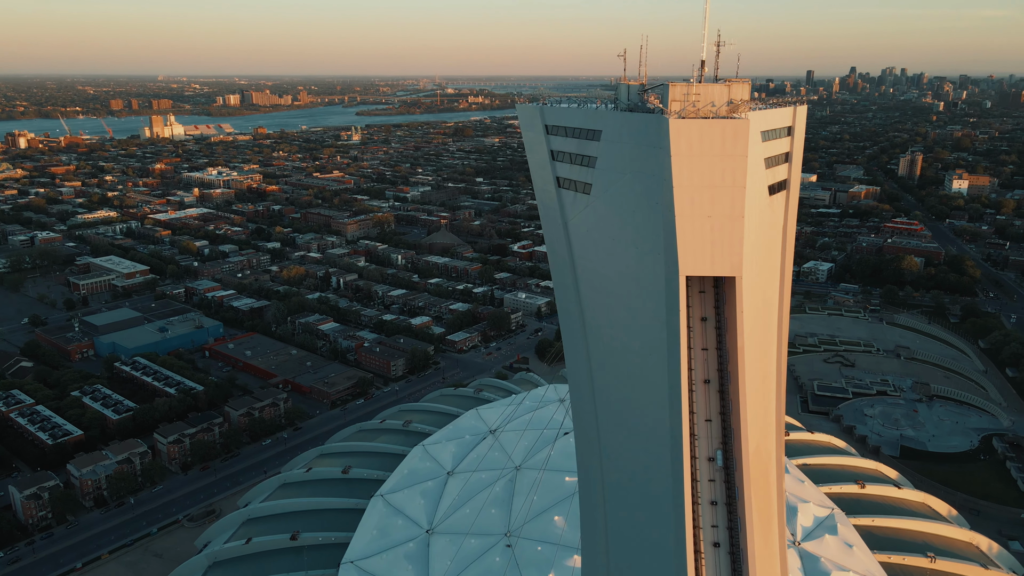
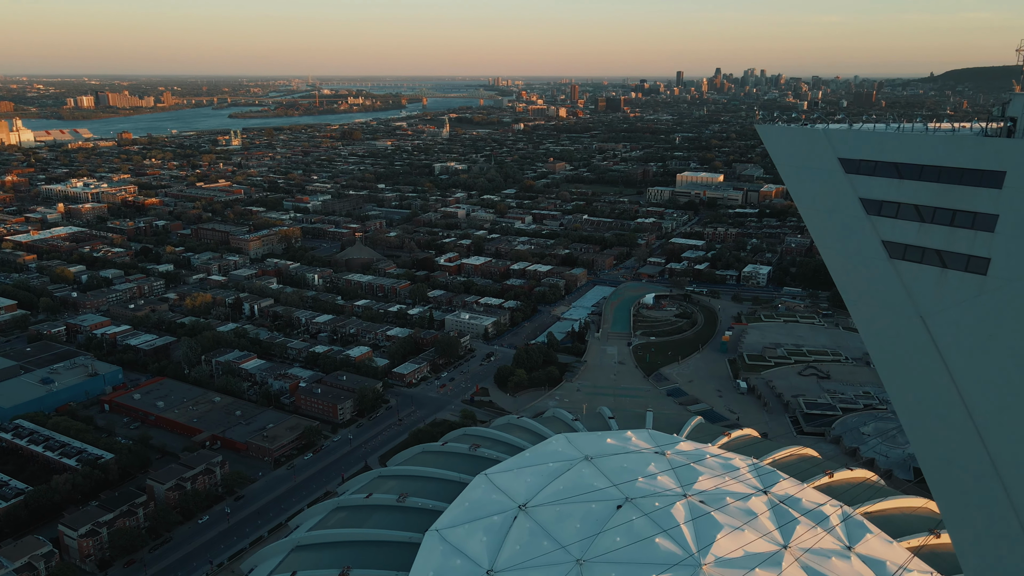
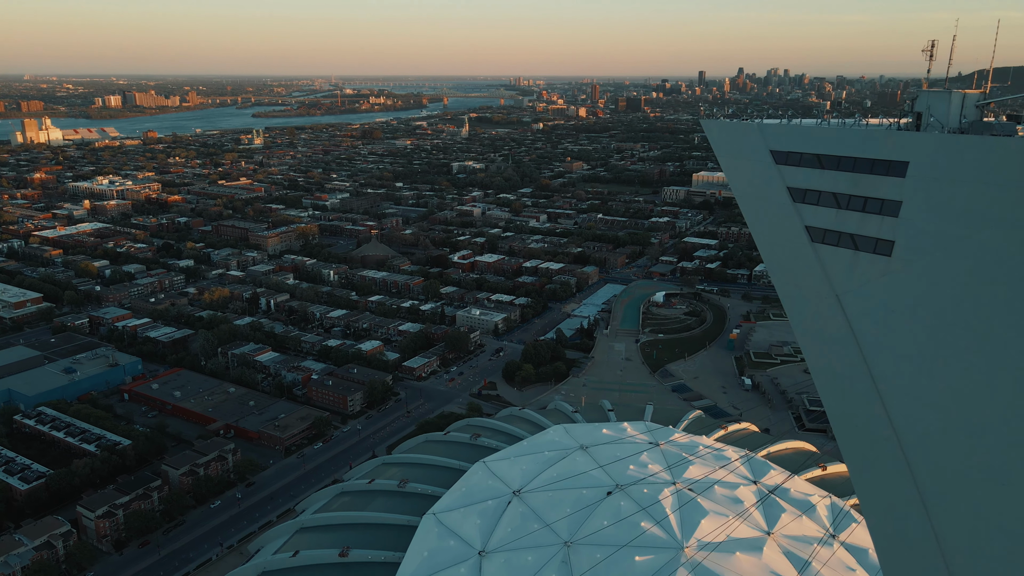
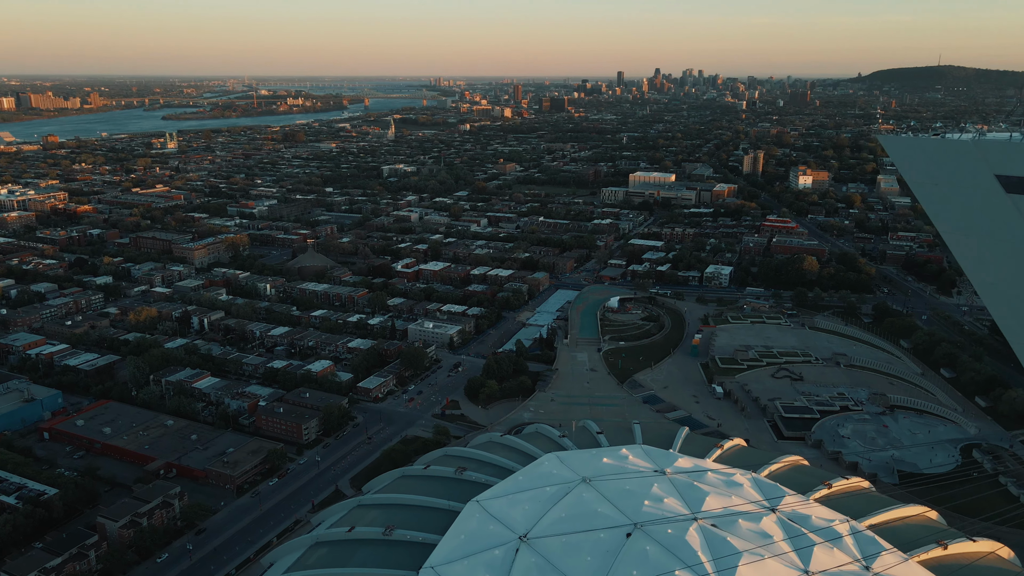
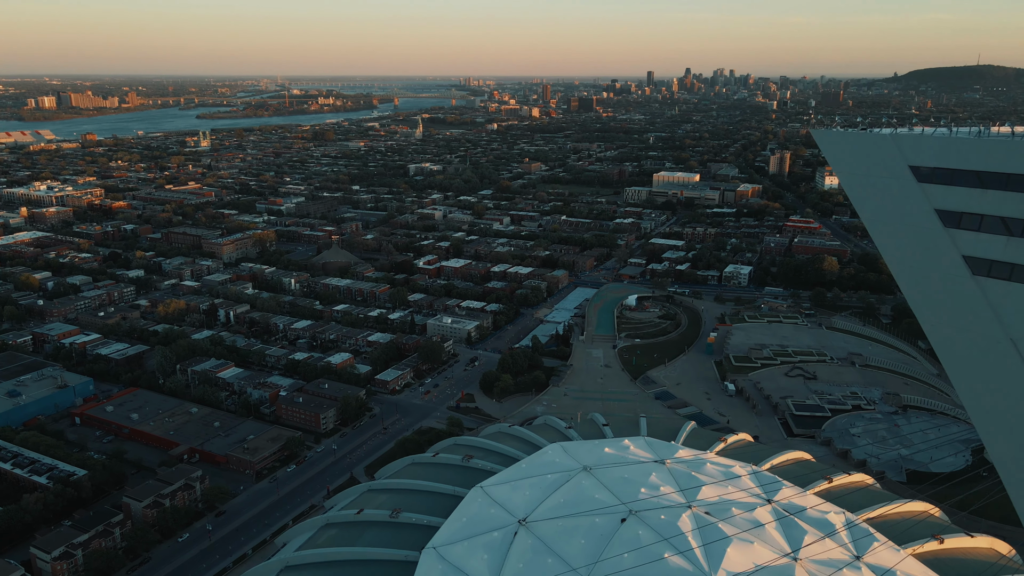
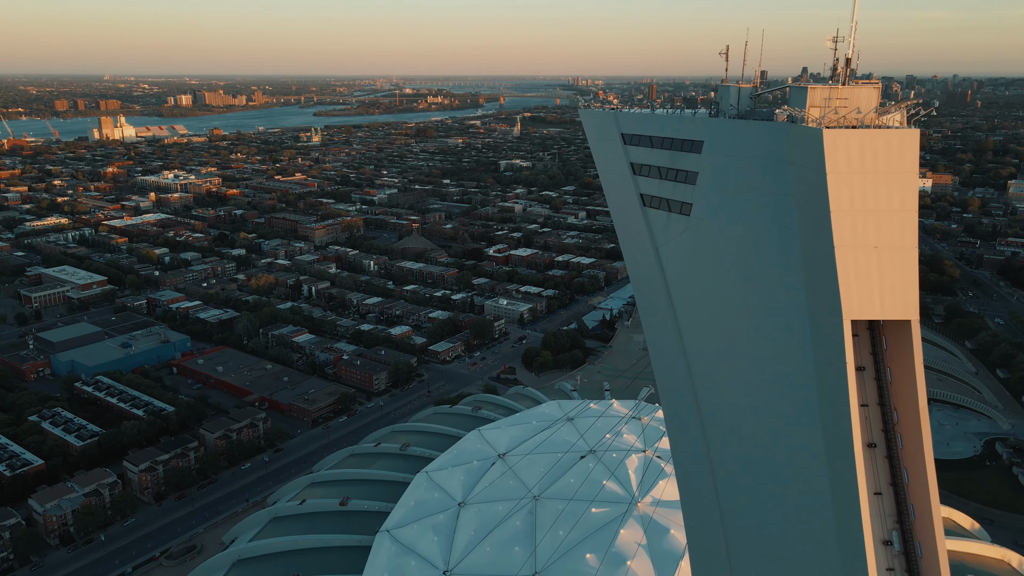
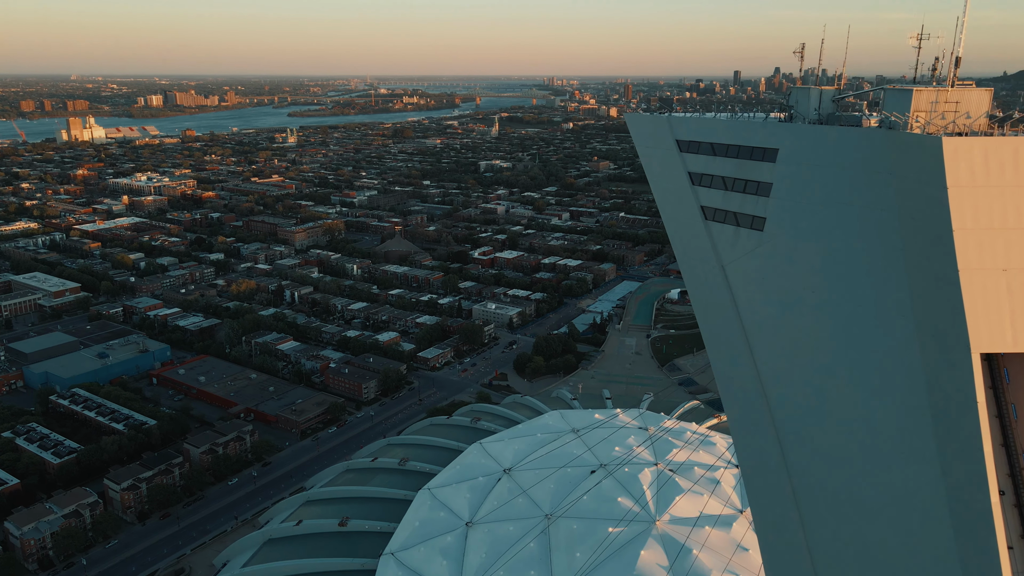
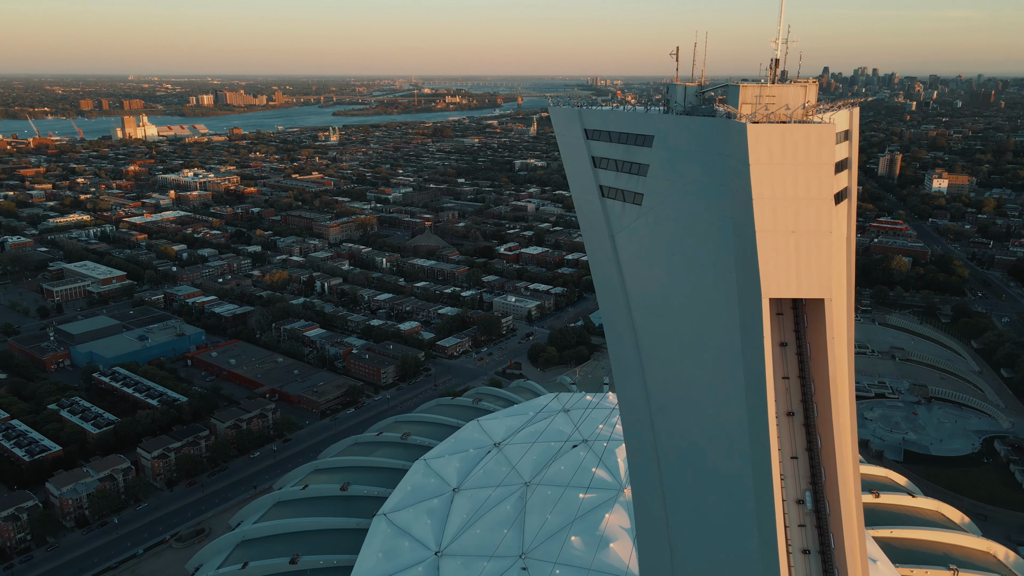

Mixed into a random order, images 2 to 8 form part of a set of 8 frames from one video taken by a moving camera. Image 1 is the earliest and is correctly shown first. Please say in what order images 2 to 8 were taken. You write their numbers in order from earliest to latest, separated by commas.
8, 6, 7, 3, 2, 5, 4
